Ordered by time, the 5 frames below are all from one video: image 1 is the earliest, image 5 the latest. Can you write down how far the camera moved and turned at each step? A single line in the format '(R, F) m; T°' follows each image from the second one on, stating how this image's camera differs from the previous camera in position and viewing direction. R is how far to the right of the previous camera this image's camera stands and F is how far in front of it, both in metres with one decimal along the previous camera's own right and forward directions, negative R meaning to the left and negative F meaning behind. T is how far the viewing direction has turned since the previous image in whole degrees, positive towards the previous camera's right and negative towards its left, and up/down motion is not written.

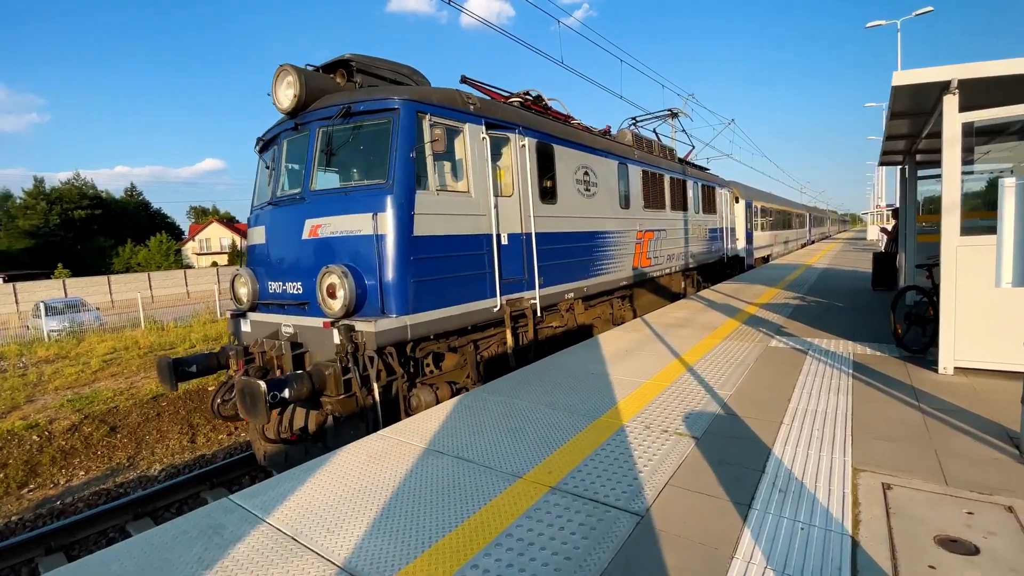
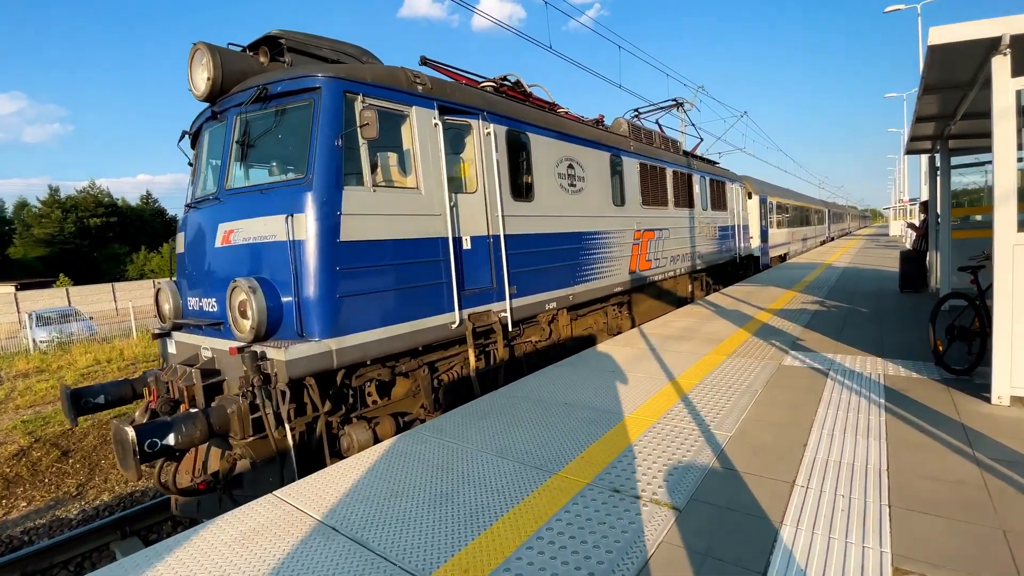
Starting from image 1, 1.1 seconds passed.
(+0.5, +0.9) m; -2°
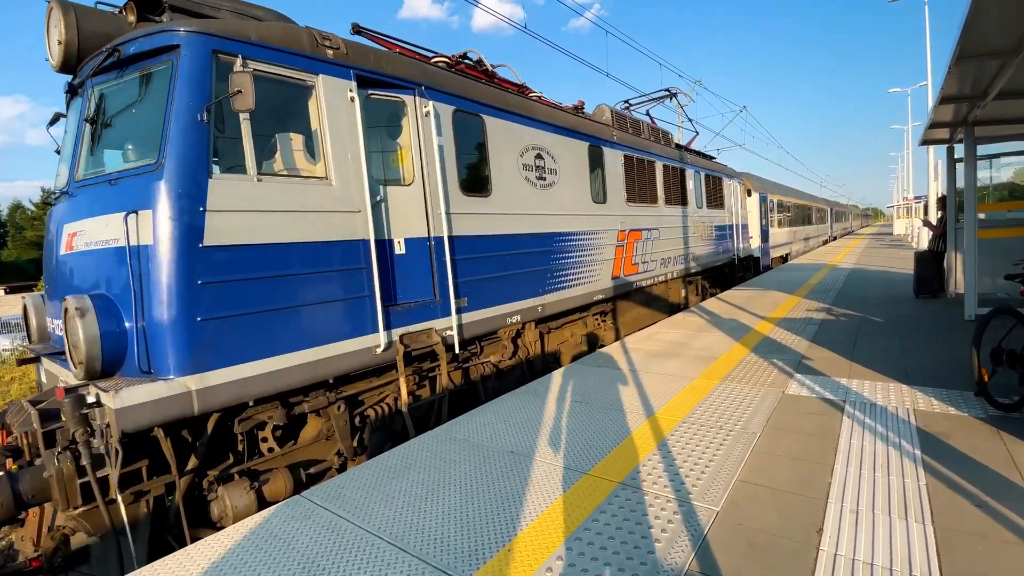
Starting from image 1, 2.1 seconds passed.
(+0.5, +1.0) m; 0°
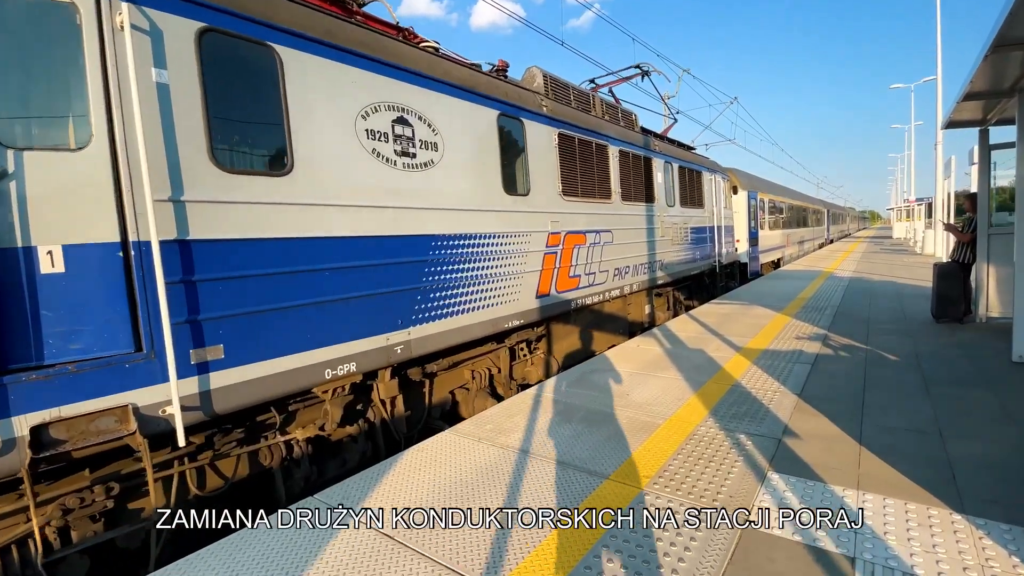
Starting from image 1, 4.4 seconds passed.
(+1.1, +1.9) m; 0°
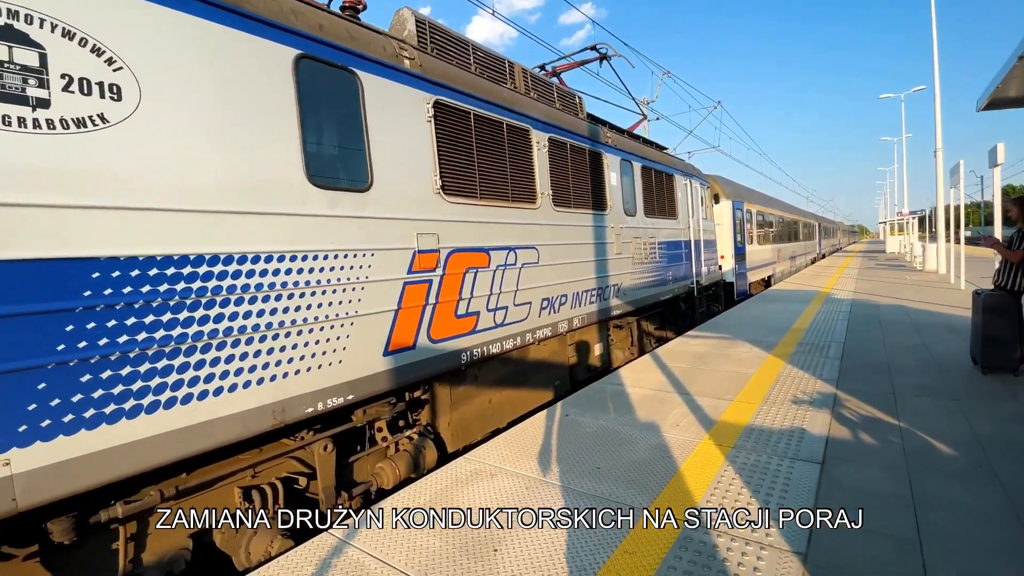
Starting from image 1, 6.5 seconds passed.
(+1.0, +2.0) m; +1°
